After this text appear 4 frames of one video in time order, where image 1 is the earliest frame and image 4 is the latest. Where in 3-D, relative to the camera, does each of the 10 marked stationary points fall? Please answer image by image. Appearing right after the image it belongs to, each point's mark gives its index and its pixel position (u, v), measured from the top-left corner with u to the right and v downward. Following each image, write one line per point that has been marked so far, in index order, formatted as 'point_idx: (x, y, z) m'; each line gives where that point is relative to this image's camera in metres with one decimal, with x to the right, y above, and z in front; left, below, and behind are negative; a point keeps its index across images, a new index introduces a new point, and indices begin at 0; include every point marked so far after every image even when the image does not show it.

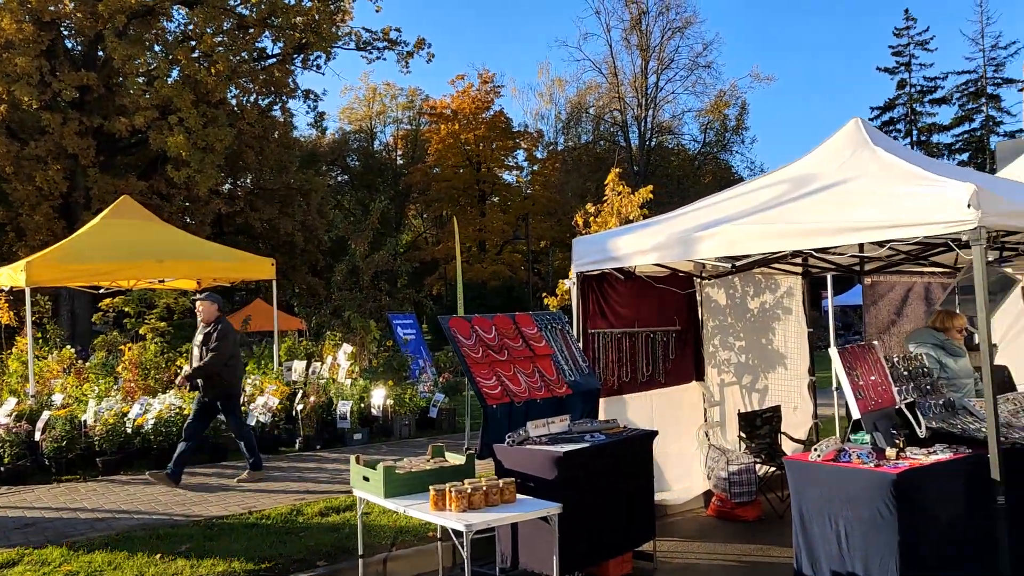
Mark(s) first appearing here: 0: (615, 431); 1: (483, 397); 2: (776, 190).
0: (+0.6, -0.8, +4.8) m
1: (-0.2, -0.6, +4.6) m
2: (+1.6, +0.6, +5.1) m
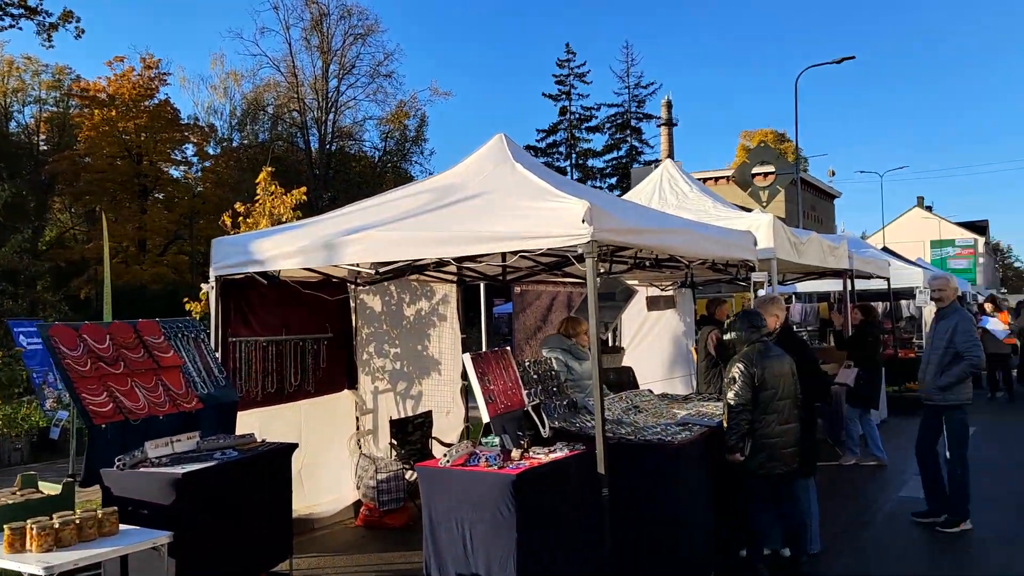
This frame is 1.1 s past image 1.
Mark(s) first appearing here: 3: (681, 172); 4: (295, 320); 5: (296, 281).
0: (-1.4, -0.9, +4.5) m
1: (-2.0, -0.6, +4.0) m
2: (-0.5, +0.6, +5.1) m
3: (+1.7, +1.1, +8.3) m
4: (-1.5, -0.2, +5.8) m
5: (-1.5, 0.0, +5.9) m
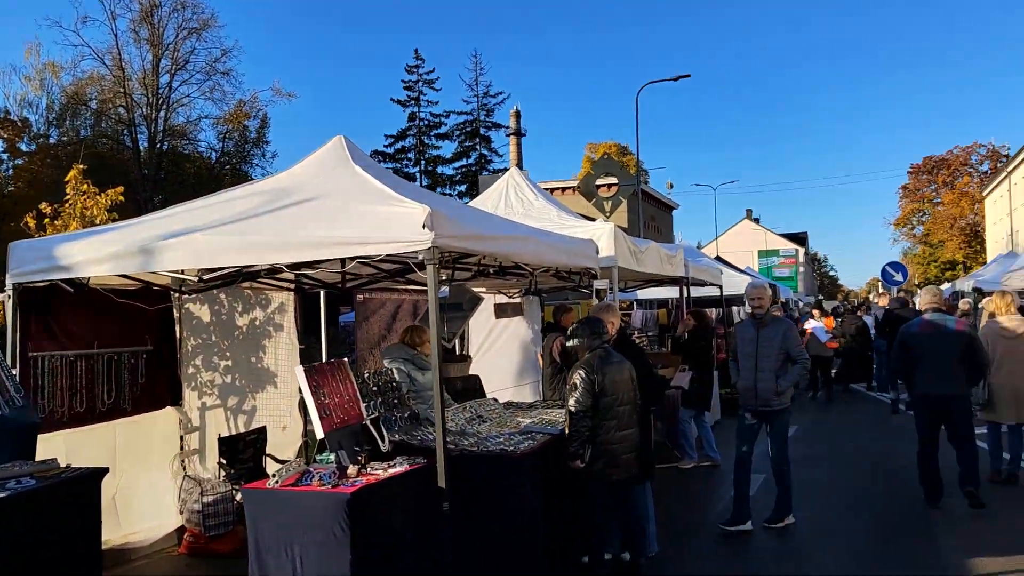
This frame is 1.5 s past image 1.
0: (-2.2, -0.9, +4.0) m
1: (-2.8, -0.7, +3.4) m
2: (-1.5, +0.5, +4.8) m
3: (+0.1, +1.1, +8.3) m
4: (-2.6, -0.3, +5.3) m
5: (-2.6, 0.0, +5.3) m
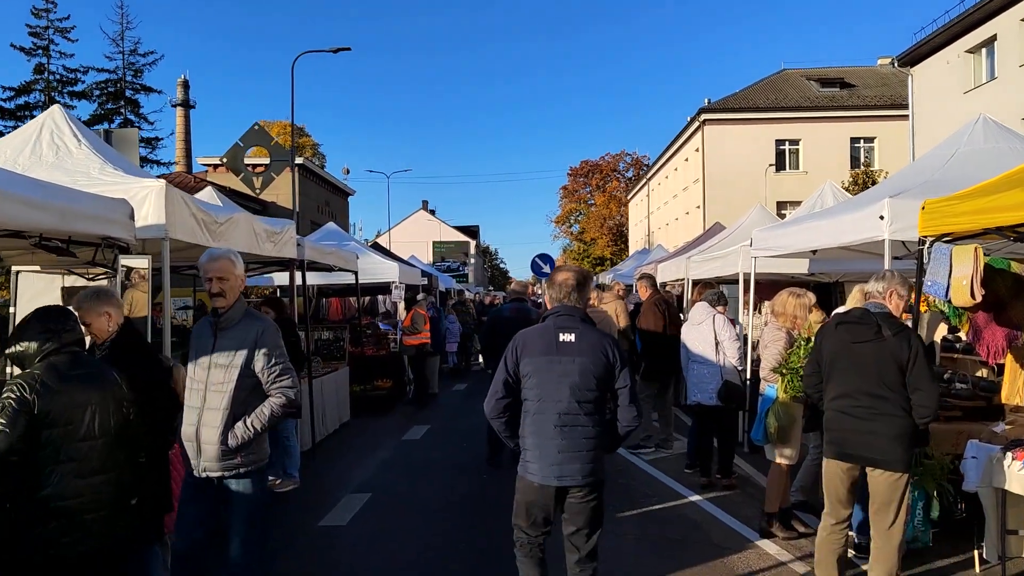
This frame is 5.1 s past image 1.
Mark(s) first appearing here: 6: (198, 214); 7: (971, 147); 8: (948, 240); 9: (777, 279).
0: (-4.0, -0.8, +1.4) m
1: (-4.2, -0.5, +0.7) m
2: (-3.6, +0.6, +2.4) m
3: (-3.3, +1.2, +6.2) m
4: (-4.8, -0.1, +2.5) m
5: (-4.8, +0.2, +2.5) m
6: (-2.1, +0.5, +5.4) m
7: (+3.5, +1.1, +6.4) m
8: (+2.5, +0.3, +4.8) m
9: (+3.8, +0.1, +11.9) m
